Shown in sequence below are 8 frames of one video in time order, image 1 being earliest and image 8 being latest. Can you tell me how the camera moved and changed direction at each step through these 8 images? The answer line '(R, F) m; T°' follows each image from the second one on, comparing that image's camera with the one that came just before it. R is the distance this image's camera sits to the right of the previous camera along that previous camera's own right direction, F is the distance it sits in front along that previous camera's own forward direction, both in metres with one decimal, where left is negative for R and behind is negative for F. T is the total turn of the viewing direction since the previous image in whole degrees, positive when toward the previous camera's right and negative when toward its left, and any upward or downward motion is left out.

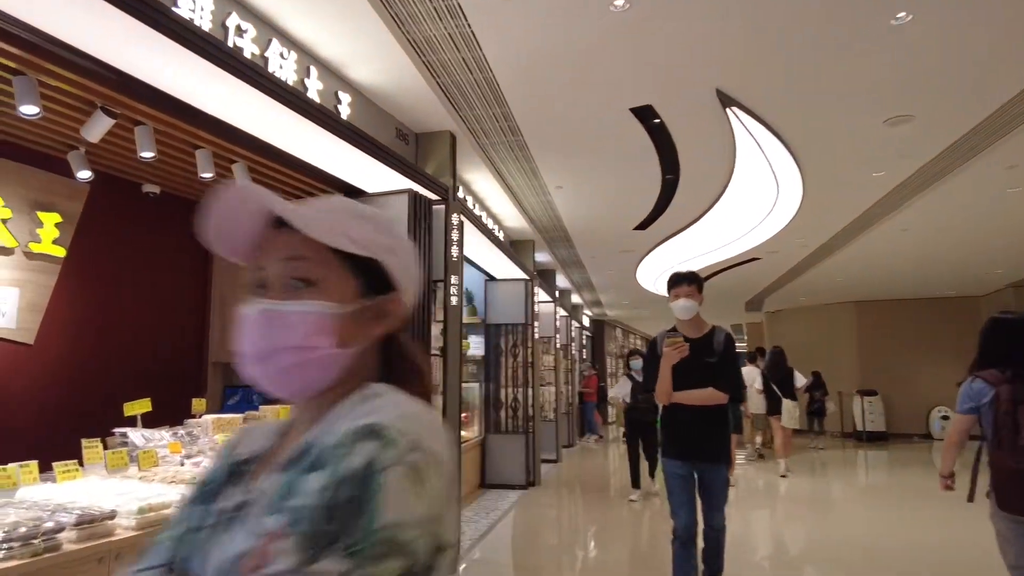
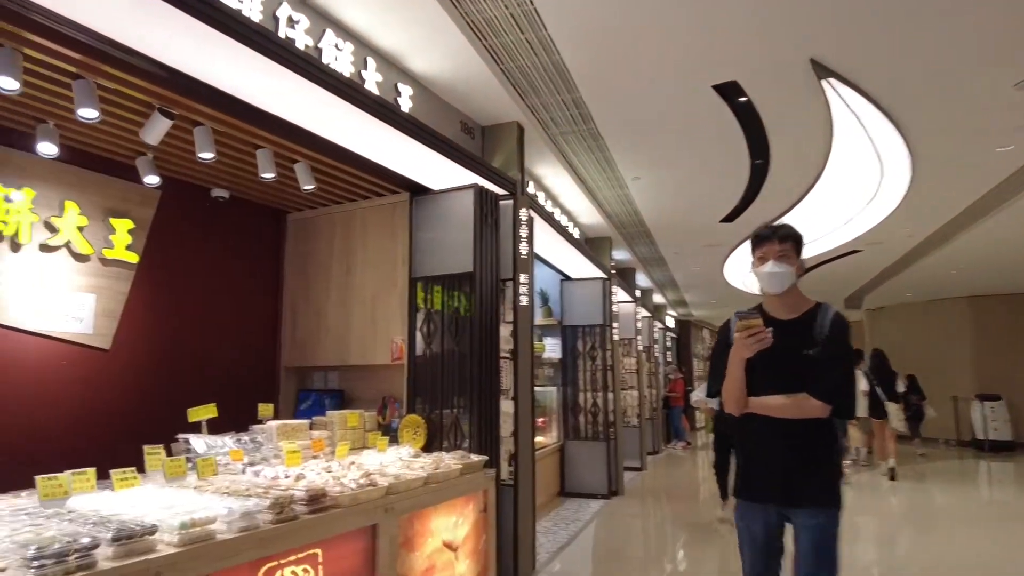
(0.0, +0.2) m; -7°
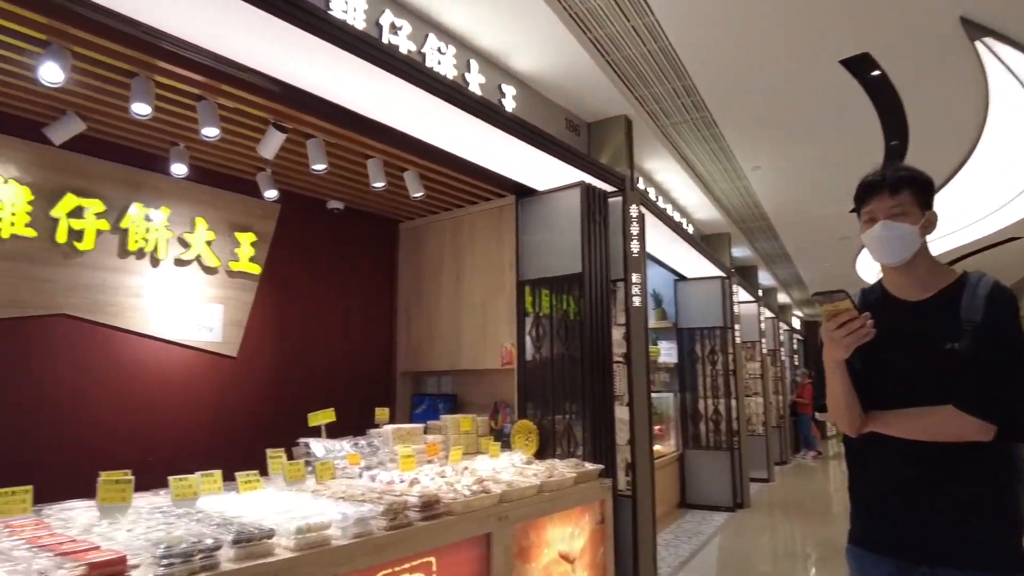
(0.0, +0.1) m; -10°
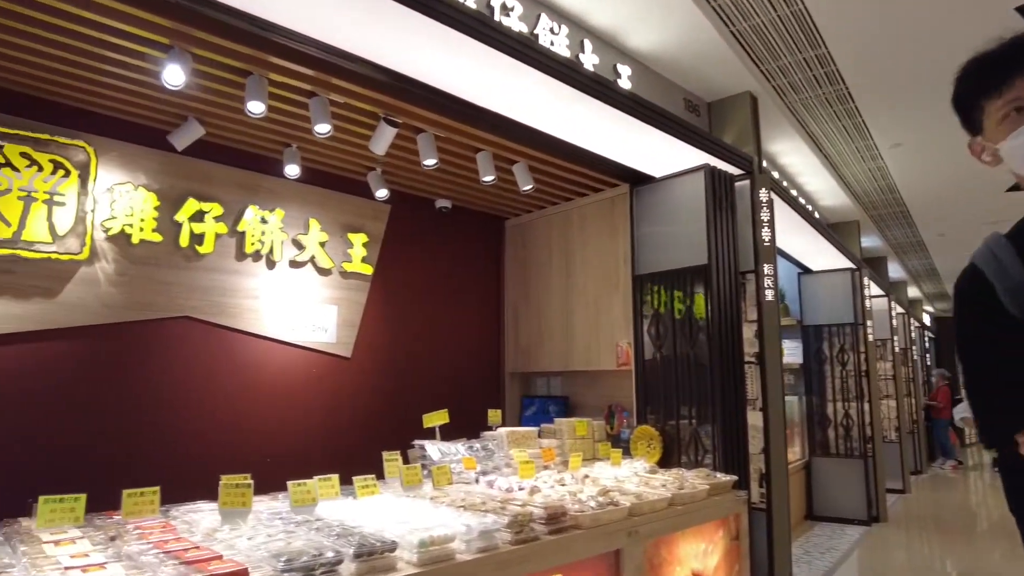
(-0.1, +0.2) m; -8°
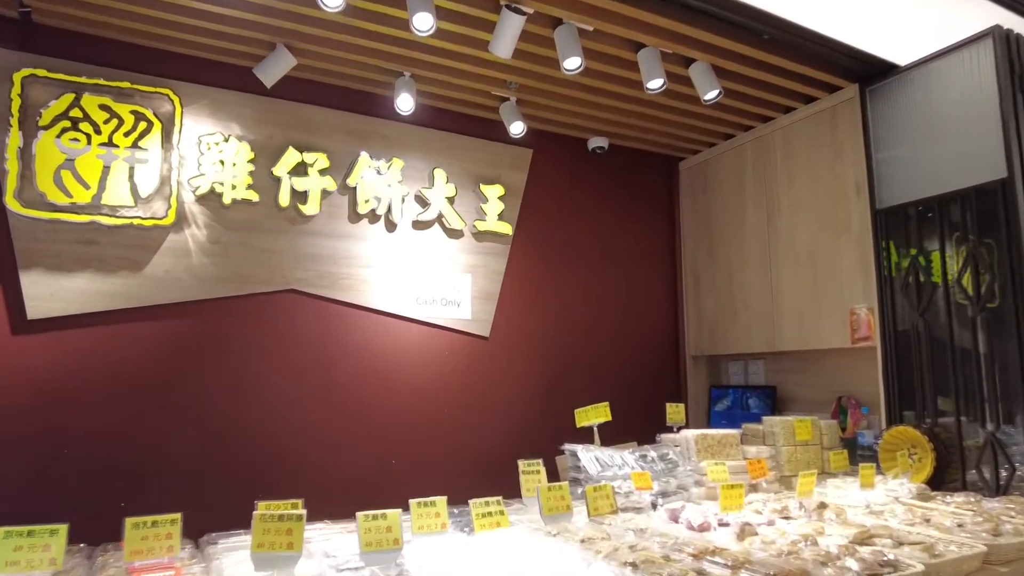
(0.0, +0.9) m; -15°
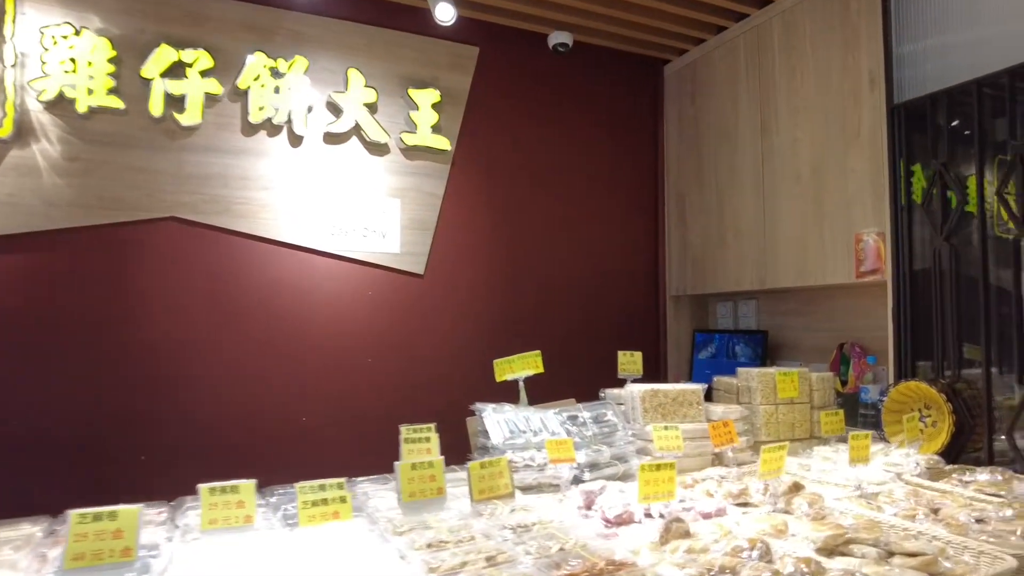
(+0.4, +0.5) m; -3°
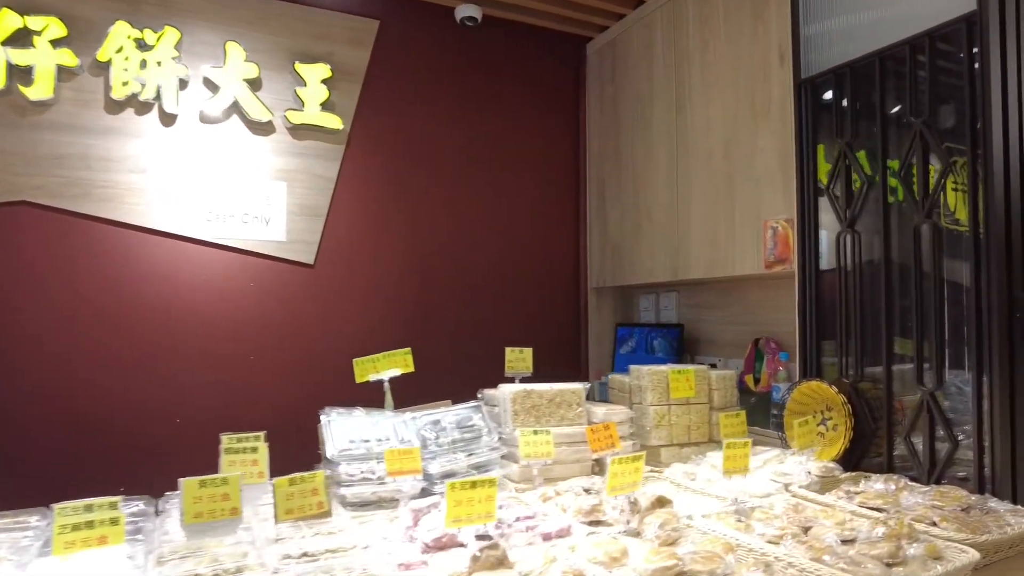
(+0.3, +0.2) m; +1°
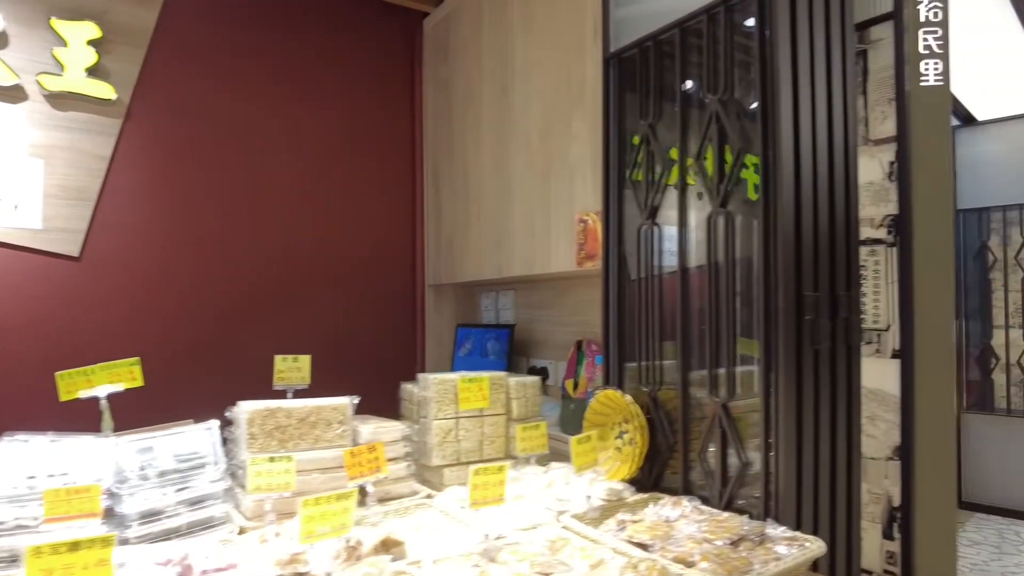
(+0.4, +0.2) m; +7°
